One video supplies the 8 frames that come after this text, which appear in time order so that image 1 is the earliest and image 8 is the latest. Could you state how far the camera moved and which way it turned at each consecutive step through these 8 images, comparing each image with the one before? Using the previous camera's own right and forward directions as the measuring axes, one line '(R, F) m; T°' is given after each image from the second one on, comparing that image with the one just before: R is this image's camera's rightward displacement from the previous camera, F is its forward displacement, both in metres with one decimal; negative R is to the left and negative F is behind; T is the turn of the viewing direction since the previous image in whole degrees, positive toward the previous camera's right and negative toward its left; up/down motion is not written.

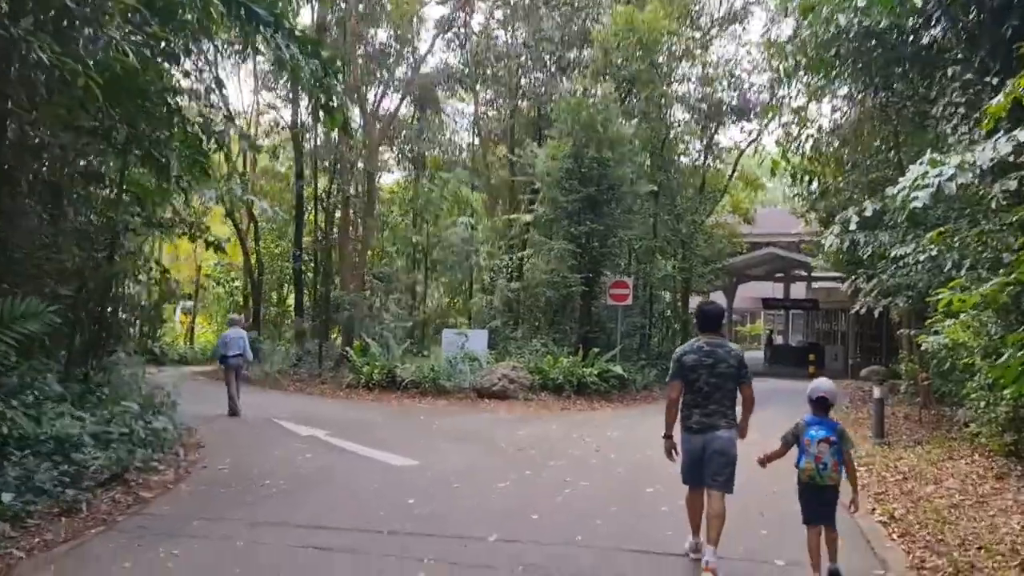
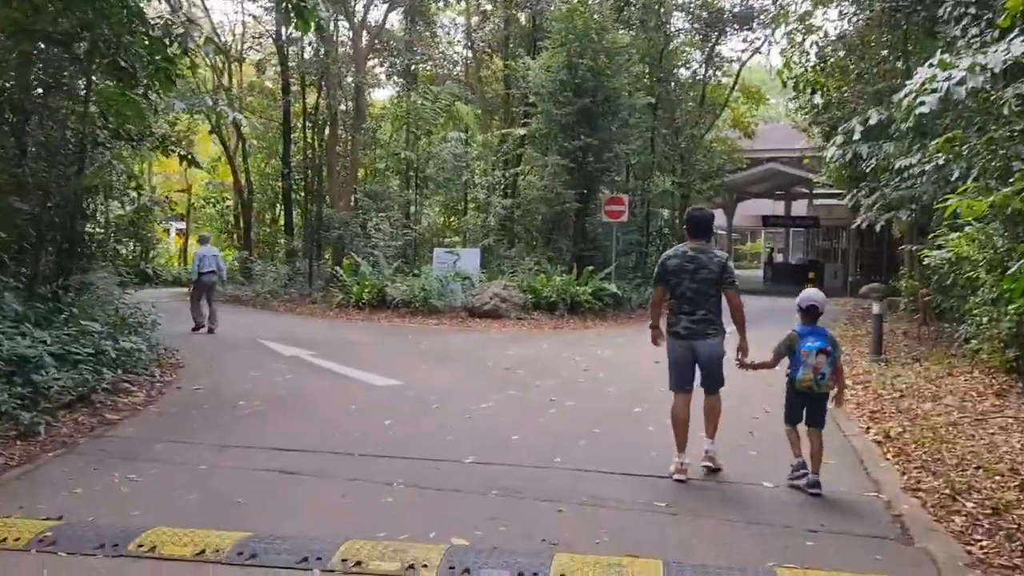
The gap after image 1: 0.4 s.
(+0.2, +0.4) m; 0°
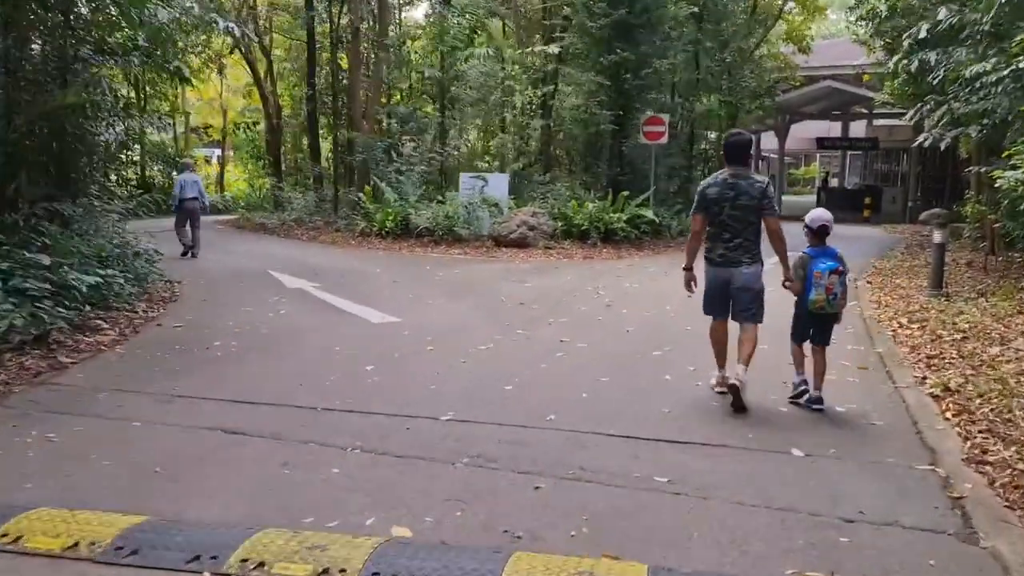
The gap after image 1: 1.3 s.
(+0.4, +0.9) m; -3°
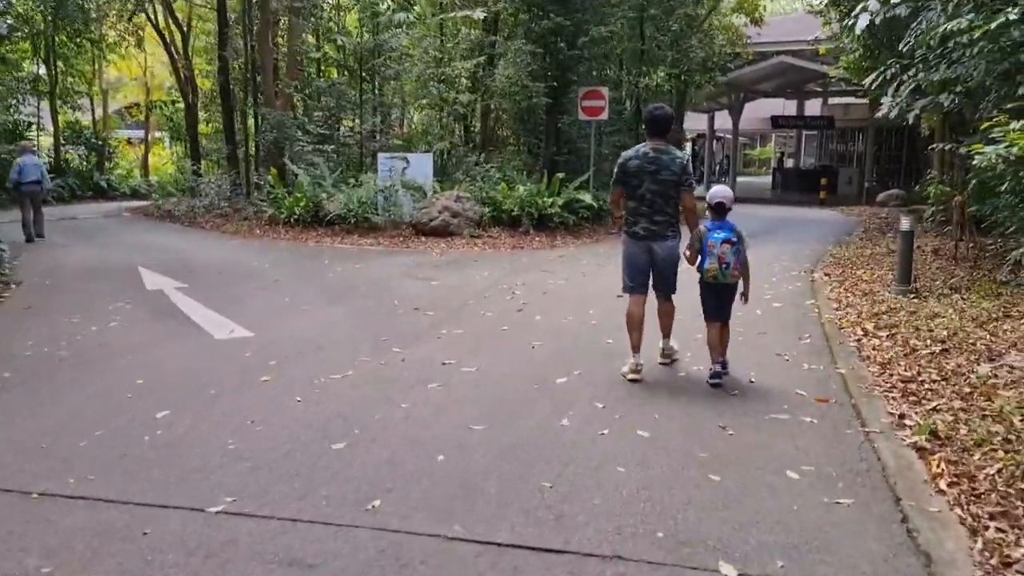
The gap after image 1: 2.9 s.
(+0.6, +1.6) m; +3°
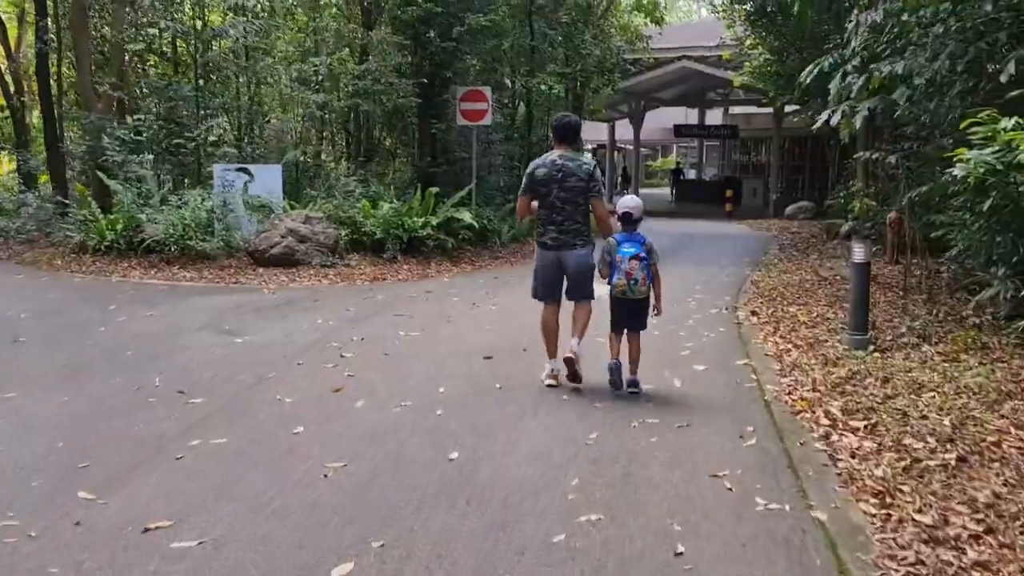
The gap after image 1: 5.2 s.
(+0.6, +2.4) m; +6°
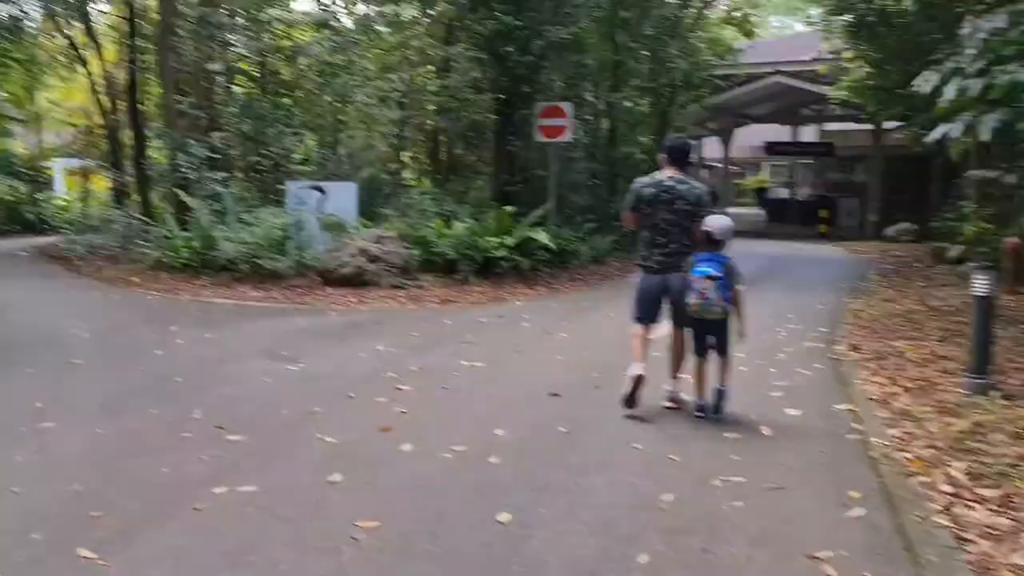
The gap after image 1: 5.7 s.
(+0.1, +0.6) m; -6°
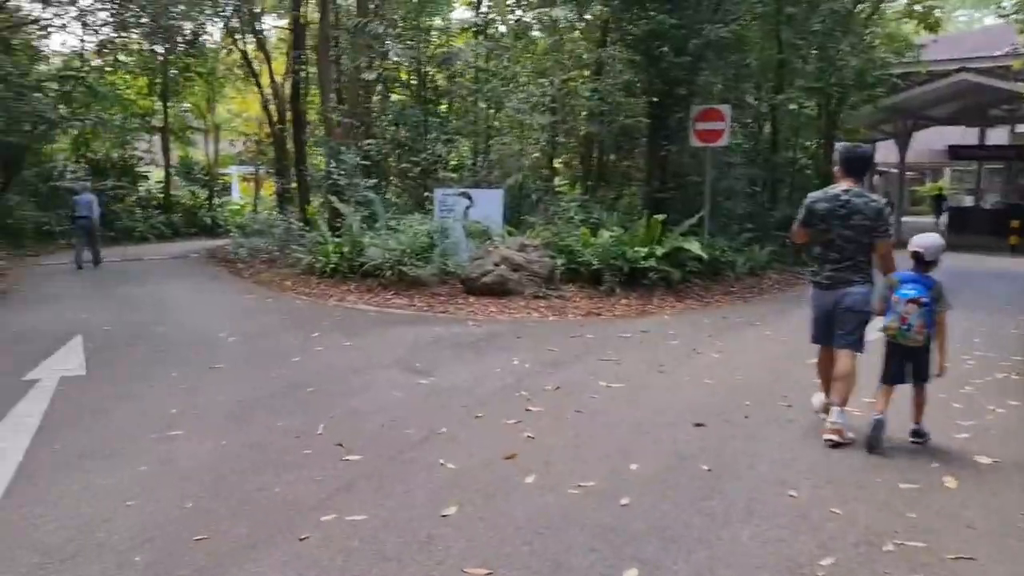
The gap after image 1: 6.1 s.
(+0.1, +0.4) m; -10°
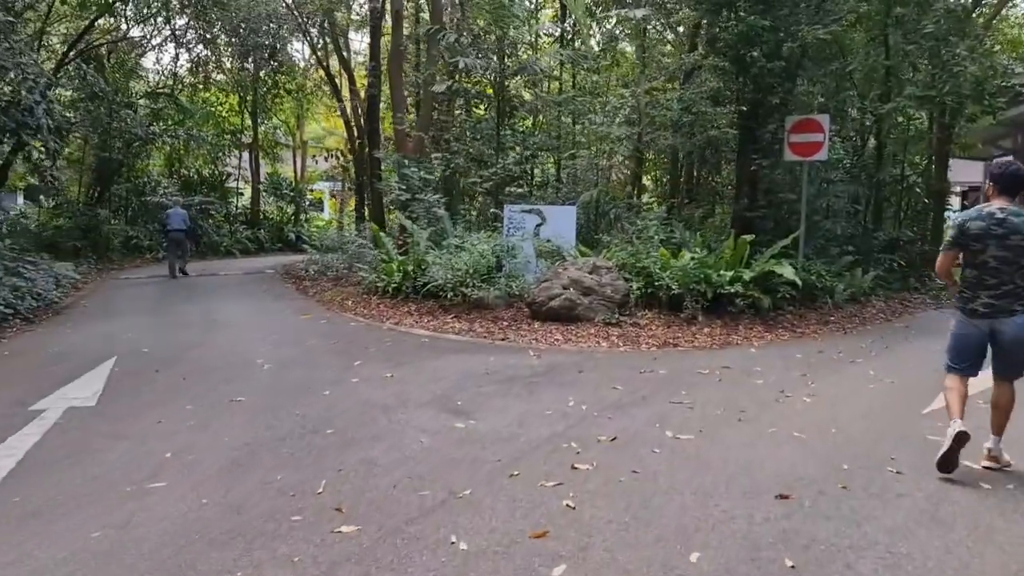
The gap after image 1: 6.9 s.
(+0.2, +0.9) m; -6°
